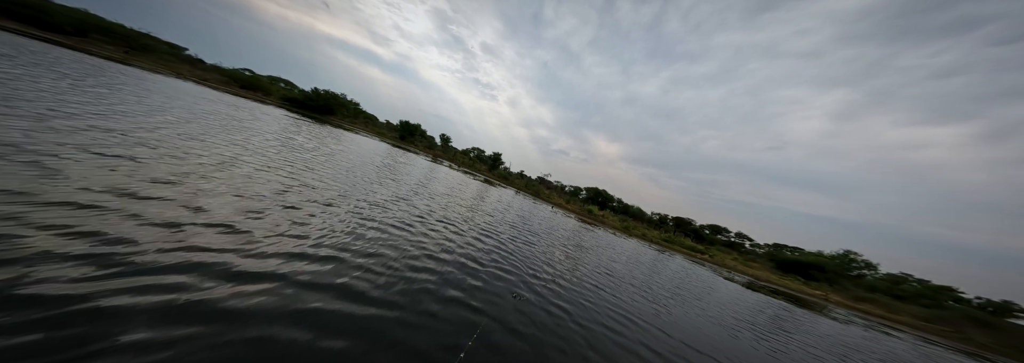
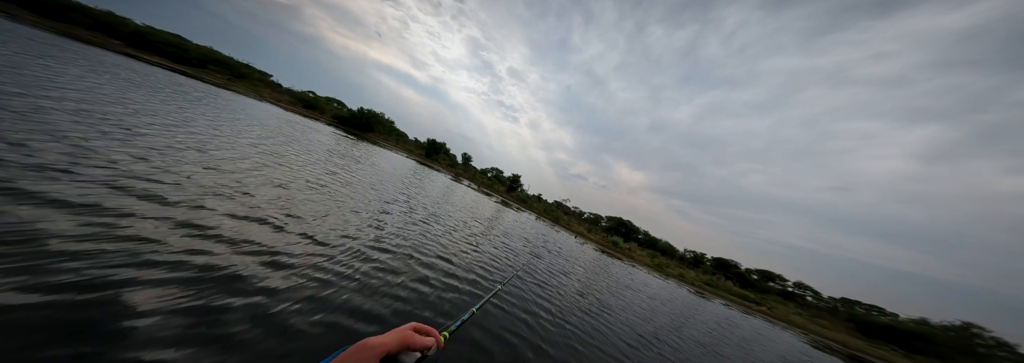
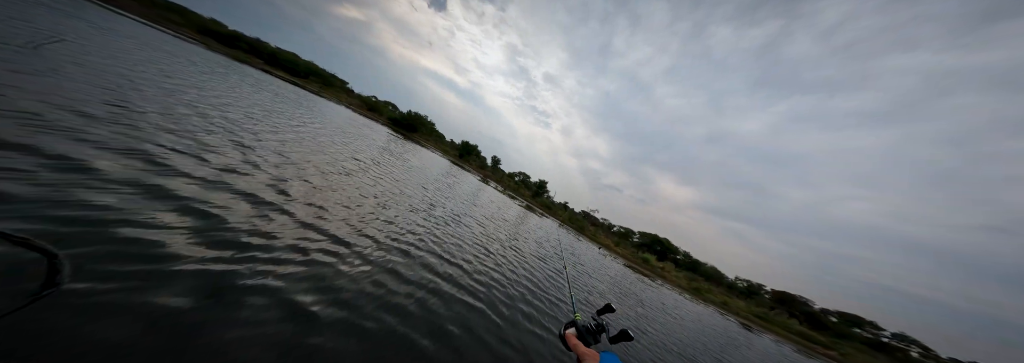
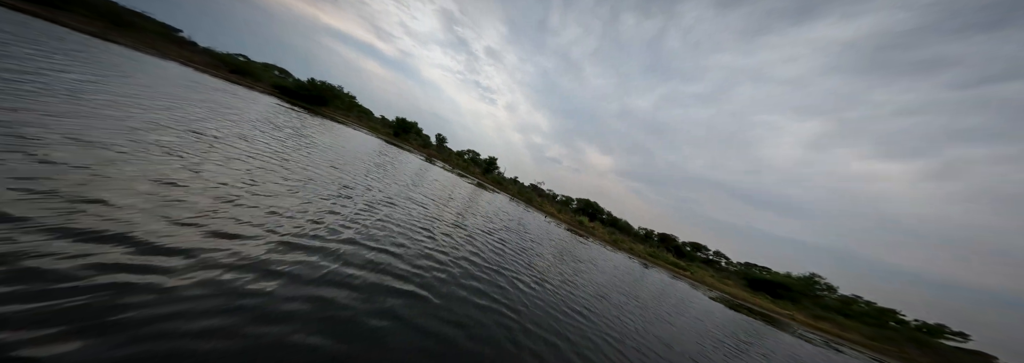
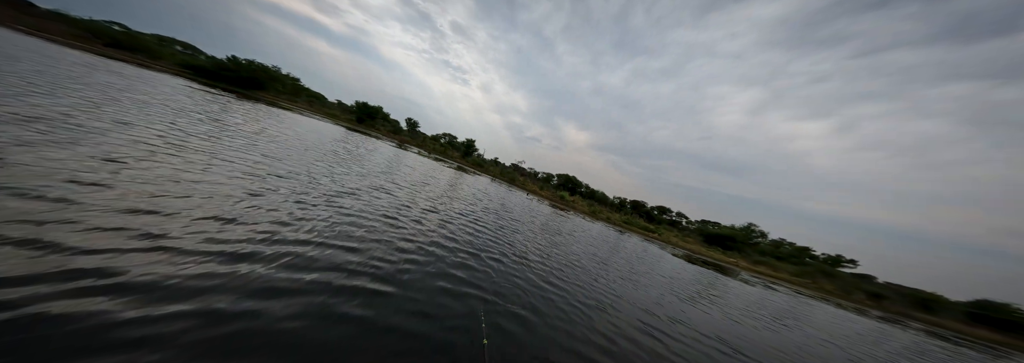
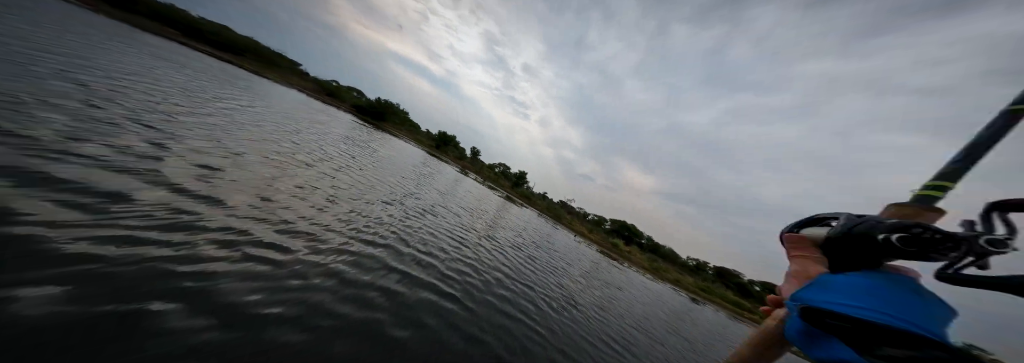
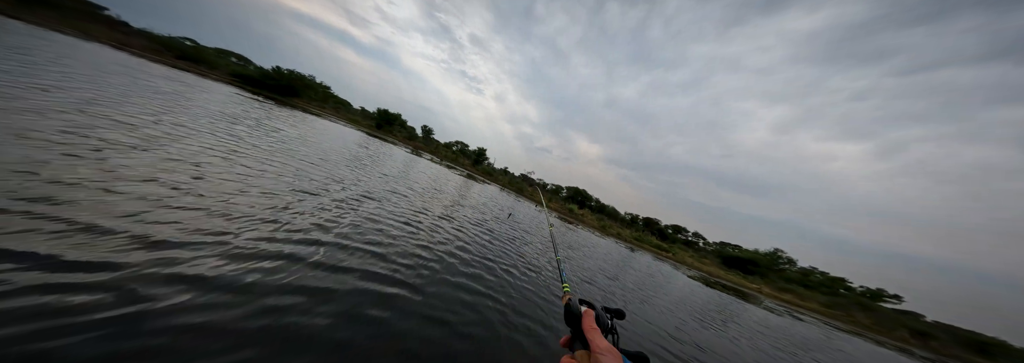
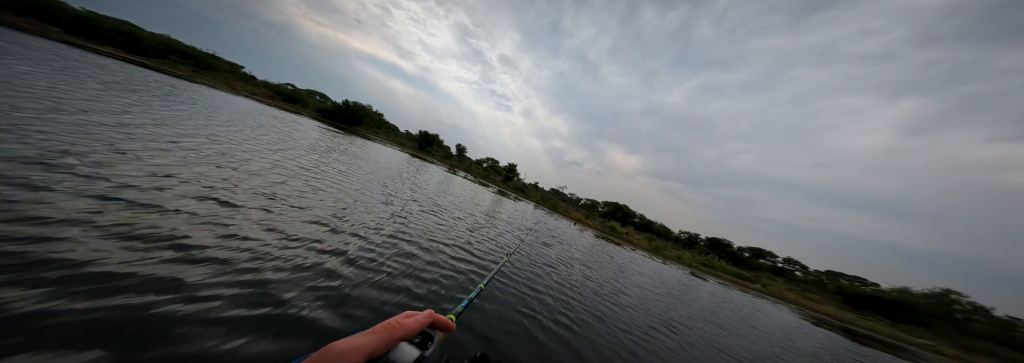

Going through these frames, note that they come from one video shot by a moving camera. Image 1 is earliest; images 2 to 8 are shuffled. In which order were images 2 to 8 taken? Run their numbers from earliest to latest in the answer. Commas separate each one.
5, 7, 4, 6, 3, 2, 8
